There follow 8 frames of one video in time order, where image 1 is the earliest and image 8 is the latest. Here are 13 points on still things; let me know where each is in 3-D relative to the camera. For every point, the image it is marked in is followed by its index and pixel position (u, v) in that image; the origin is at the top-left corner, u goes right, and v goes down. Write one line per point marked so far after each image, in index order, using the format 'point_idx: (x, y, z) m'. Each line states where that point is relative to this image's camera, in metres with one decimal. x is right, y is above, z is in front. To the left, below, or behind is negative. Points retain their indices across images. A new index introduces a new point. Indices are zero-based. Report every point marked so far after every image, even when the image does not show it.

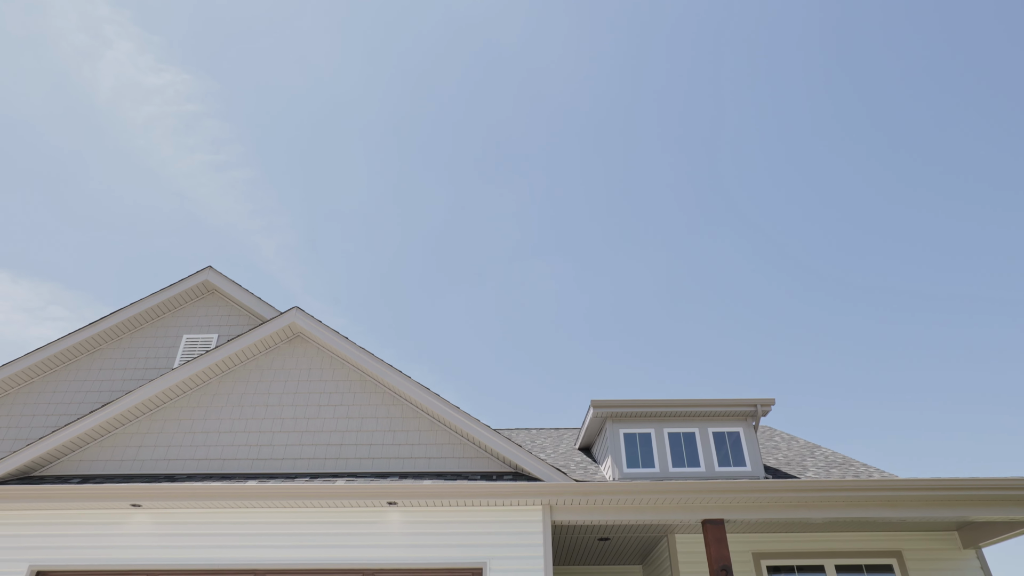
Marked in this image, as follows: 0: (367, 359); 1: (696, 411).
0: (-1.8, -0.9, +8.3) m
1: (+3.0, -2.0, +11.0) m
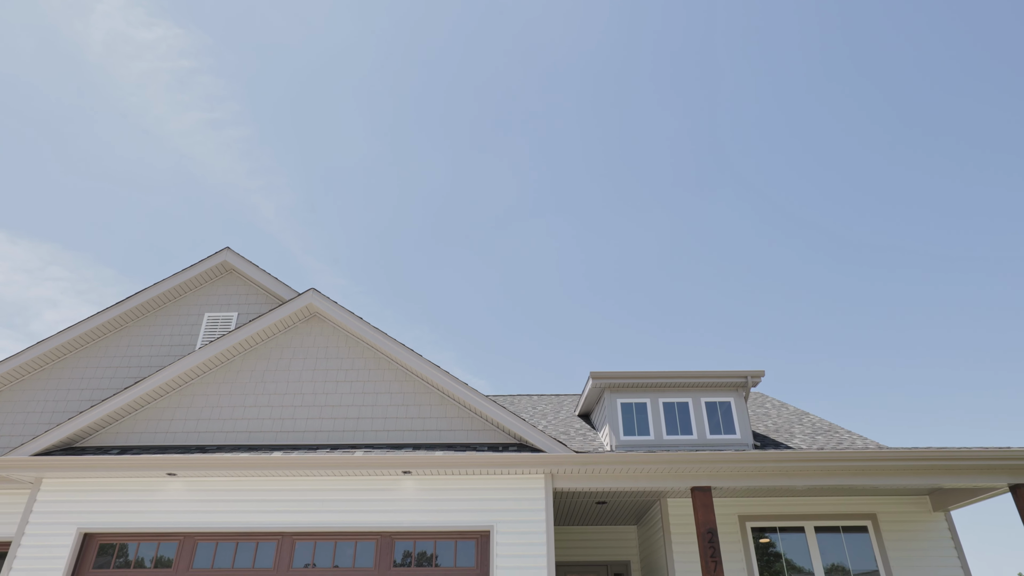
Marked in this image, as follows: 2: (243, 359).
0: (-1.7, -0.7, +8.8) m
1: (+3.1, -1.6, +11.6) m
2: (-3.6, -1.0, +9.1) m
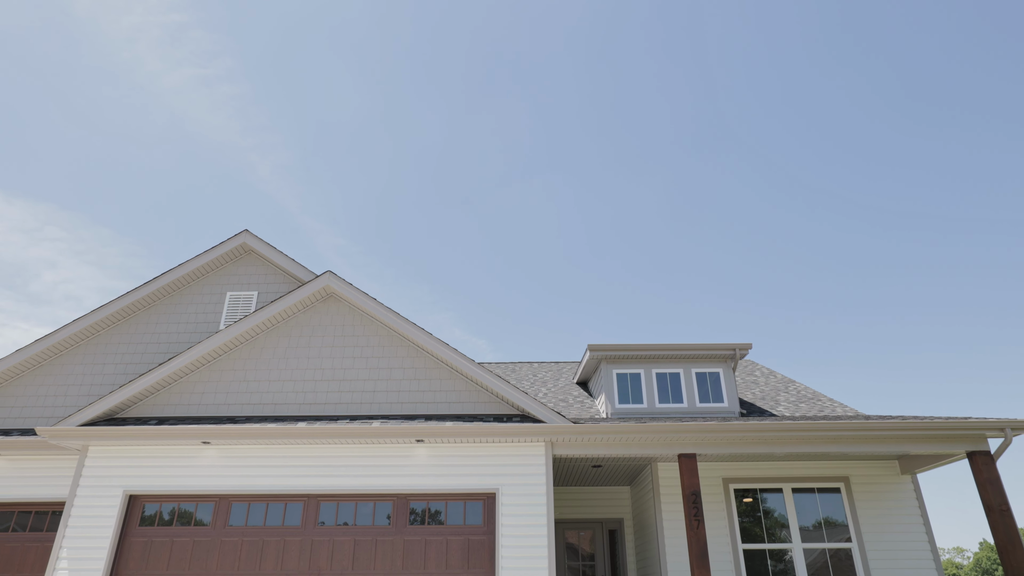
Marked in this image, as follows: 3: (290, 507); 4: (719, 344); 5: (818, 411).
0: (-1.7, -0.4, +9.5) m
1: (+3.1, -1.2, +12.4) m
2: (-3.6, -0.7, +9.8) m
3: (-2.8, -2.8, +8.6) m
4: (+3.8, -1.0, +12.3) m
5: (+5.6, -2.2, +12.1) m
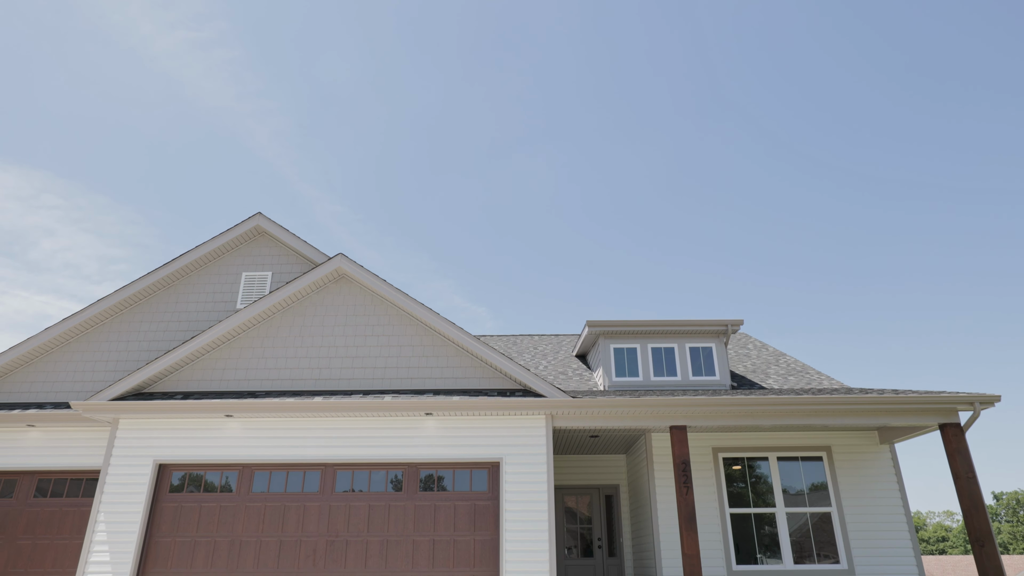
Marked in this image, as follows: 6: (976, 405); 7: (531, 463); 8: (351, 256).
0: (-1.6, -0.2, +10.1) m
1: (+3.2, -0.8, +13.0) m
2: (-3.5, -0.4, +10.3) m
3: (-2.8, -2.6, +9.2) m
4: (+3.8, -0.6, +12.9) m
5: (+5.6, -1.8, +12.8) m
6: (+6.3, -1.6, +9.2) m
7: (+0.3, -2.4, +9.2) m
8: (-2.5, +0.5, +10.3) m
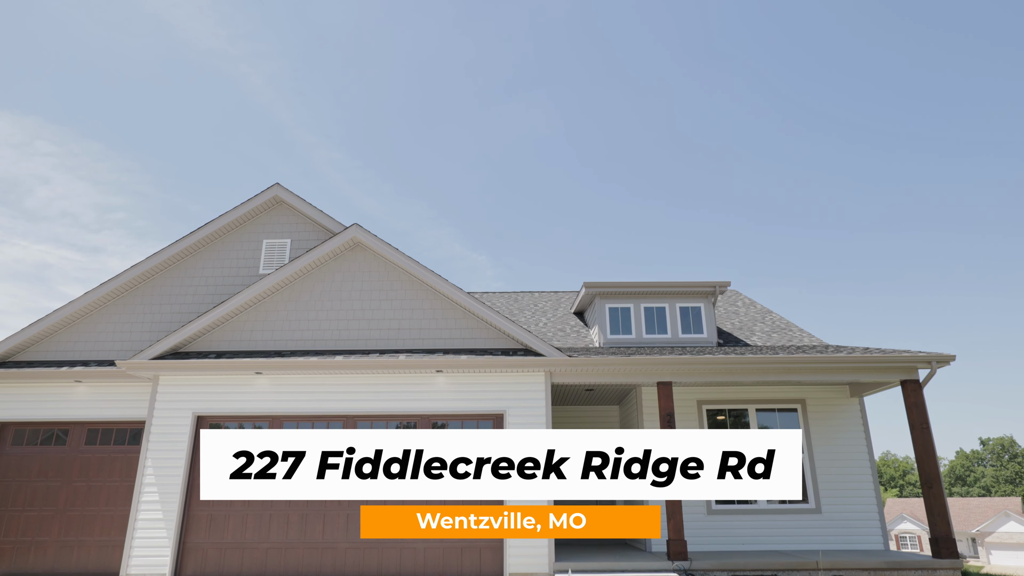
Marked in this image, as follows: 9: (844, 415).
0: (-1.6, +0.4, +10.9) m
1: (+3.2, -0.1, +13.9) m
2: (-3.5, +0.1, +11.2) m
3: (-2.7, -2.1, +10.3) m
4: (+3.9, +0.1, +13.7) m
5: (+5.6, -1.1, +13.8) m
6: (+6.4, -1.1, +10.2) m
7: (+0.3, -1.9, +10.2) m
8: (-2.4, +1.0, +11.2) m
9: (+5.9, -2.2, +11.9) m
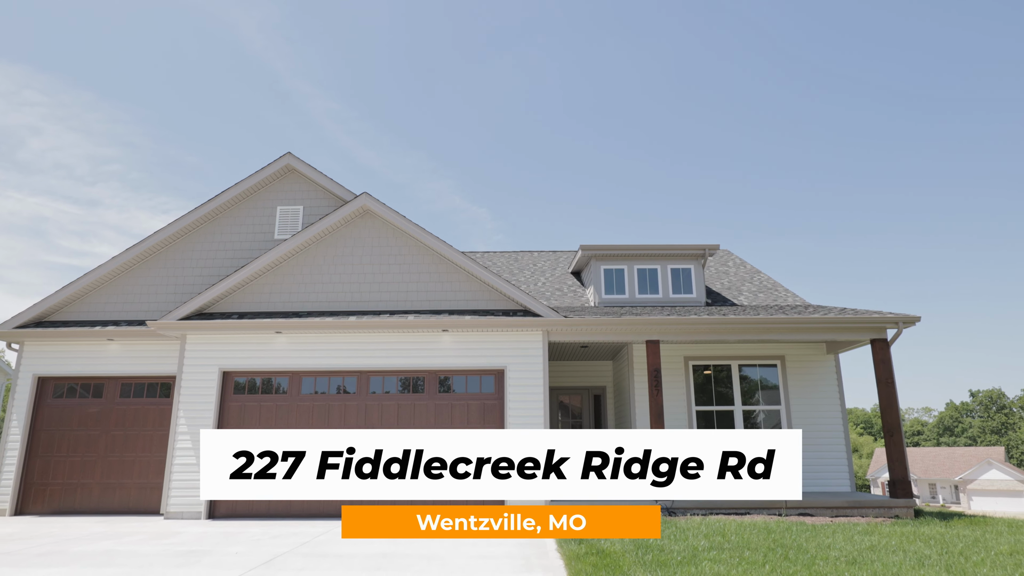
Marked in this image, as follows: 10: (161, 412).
0: (-1.6, +1.0, +11.7) m
1: (+3.2, +0.7, +14.7) m
2: (-3.5, +0.8, +12.0) m
3: (-2.7, -1.5, +11.2) m
4: (+3.9, +0.9, +14.5) m
5: (+5.6, -0.3, +14.6) m
6: (+6.4, -0.6, +11.1) m
7: (+0.3, -1.4, +11.1) m
8: (-2.4, +1.7, +11.9) m
9: (+5.9, -1.6, +12.8) m
10: (-5.9, -2.1, +11.4) m
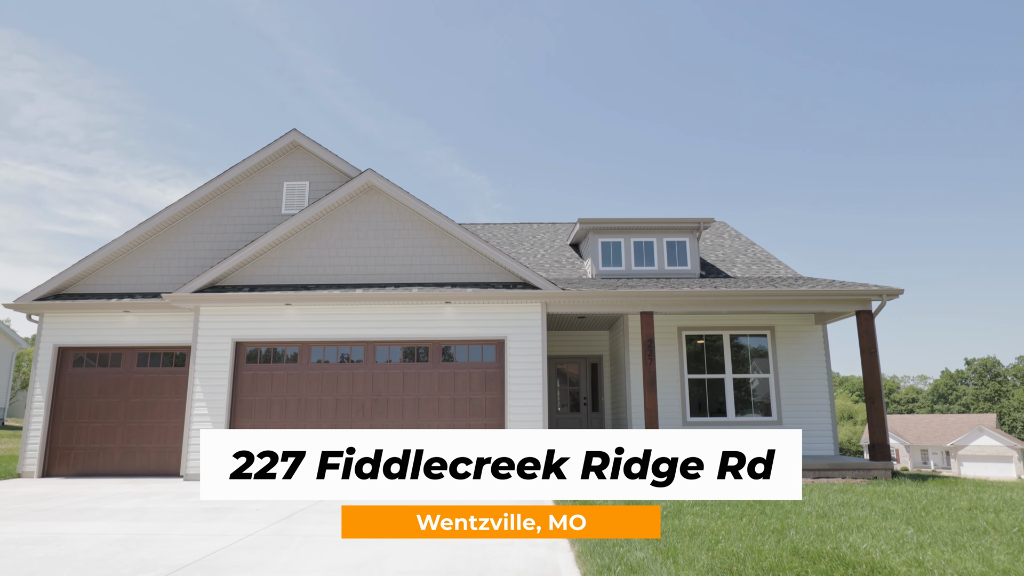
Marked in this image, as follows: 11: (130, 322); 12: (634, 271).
0: (-1.6, +1.4, +12.1) m
1: (+3.2, +1.4, +15.1) m
2: (-3.5, +1.2, +12.4) m
3: (-2.7, -1.1, +11.7) m
4: (+3.9, +1.5, +14.9) m
5: (+5.6, +0.3, +15.1) m
6: (+6.4, -0.1, +11.5) m
7: (+0.3, -0.9, +11.6) m
8: (-2.4, +2.1, +12.2) m
9: (+5.9, -1.0, +13.3) m
10: (-5.9, -1.6, +11.9) m
11: (-6.9, -0.6, +12.1) m
12: (+2.7, +0.4, +14.9) m
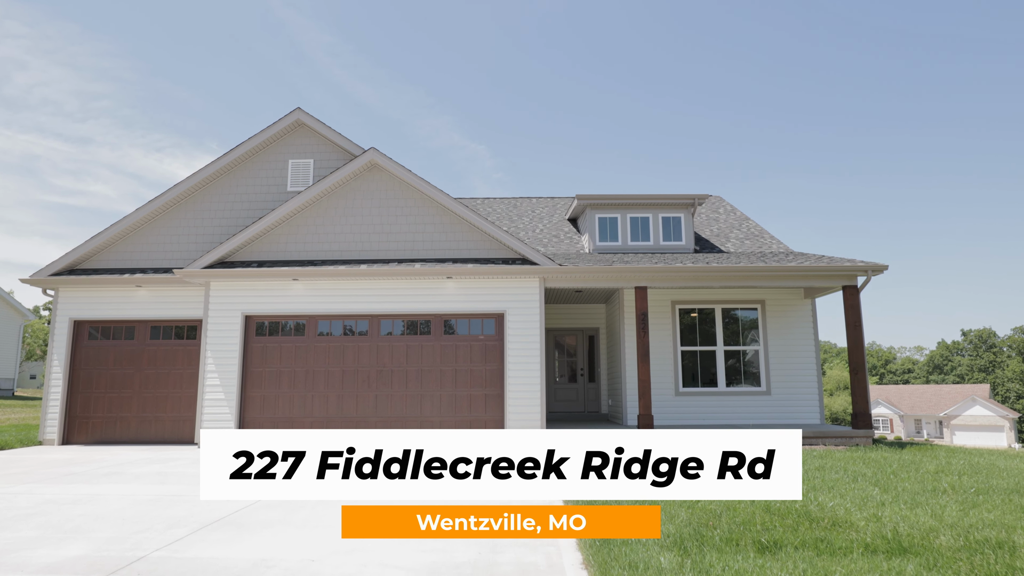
0: (-1.6, +1.9, +12.4) m
1: (+3.2, +1.9, +15.4) m
2: (-3.5, +1.7, +12.8) m
3: (-2.8, -0.7, +12.2) m
4: (+3.8, +2.1, +15.3) m
5: (+5.6, +0.9, +15.5) m
6: (+6.4, +0.3, +12.0) m
7: (+0.3, -0.5, +12.1) m
8: (-2.5, +2.6, +12.6) m
9: (+5.8, -0.5, +13.8) m
10: (-6.0, -1.2, +12.4) m
11: (-6.9, -0.2, +12.6) m
12: (+2.7, +0.9, +15.3) m
